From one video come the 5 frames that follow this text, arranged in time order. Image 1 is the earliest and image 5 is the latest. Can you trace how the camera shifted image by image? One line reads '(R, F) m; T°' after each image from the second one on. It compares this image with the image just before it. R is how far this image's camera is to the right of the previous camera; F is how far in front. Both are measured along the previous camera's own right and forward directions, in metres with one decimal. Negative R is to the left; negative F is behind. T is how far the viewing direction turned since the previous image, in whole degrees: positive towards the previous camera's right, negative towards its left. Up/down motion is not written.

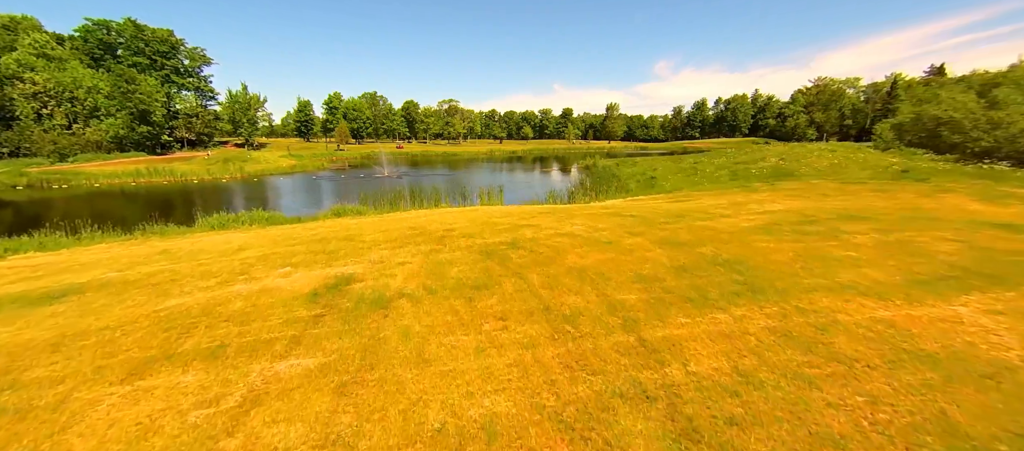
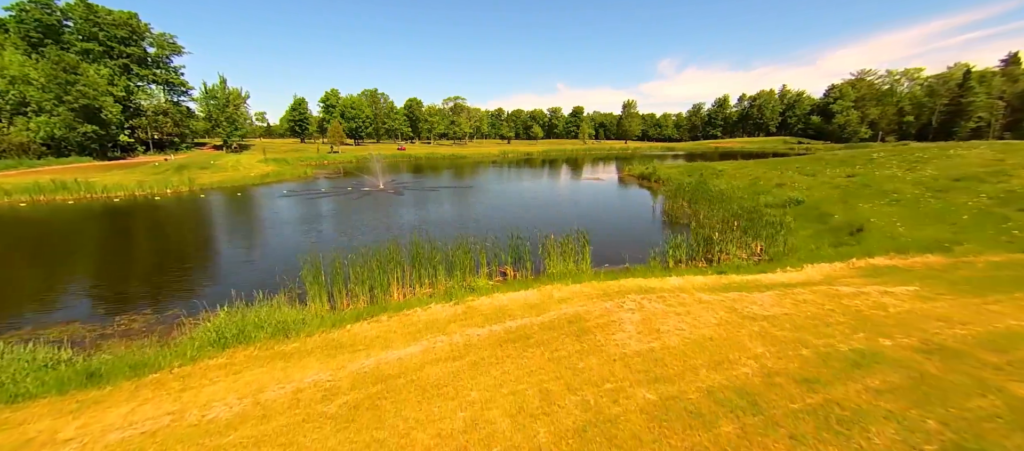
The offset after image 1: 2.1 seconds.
(-3.0, +11.3) m; -1°
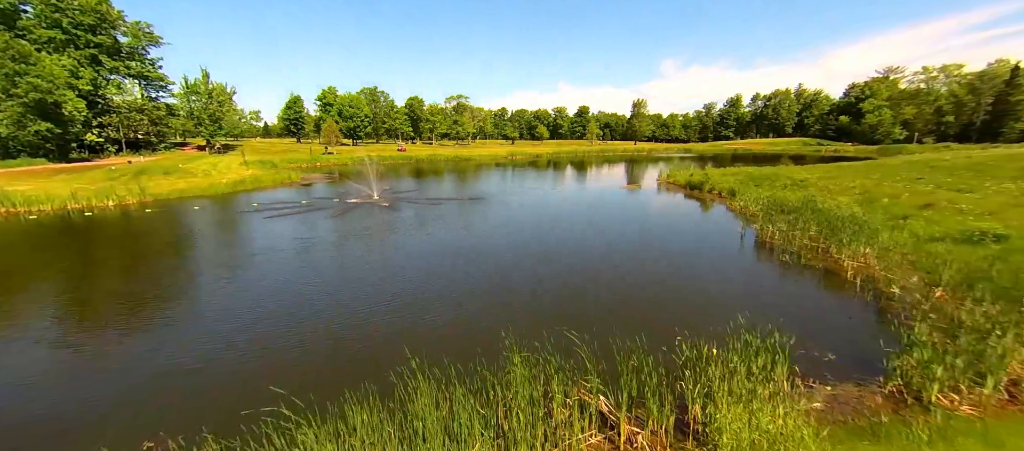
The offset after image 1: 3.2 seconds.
(-1.8, +6.6) m; 0°
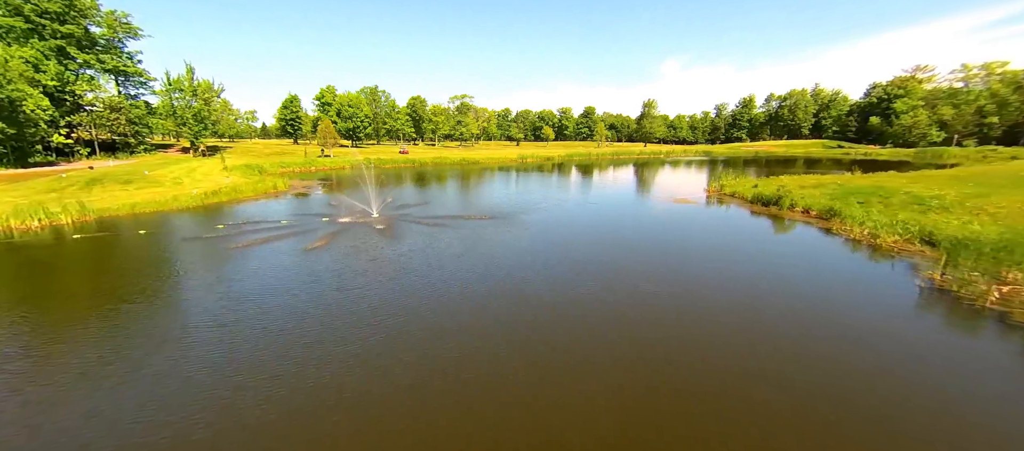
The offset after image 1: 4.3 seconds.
(-2.1, +6.0) m; 0°
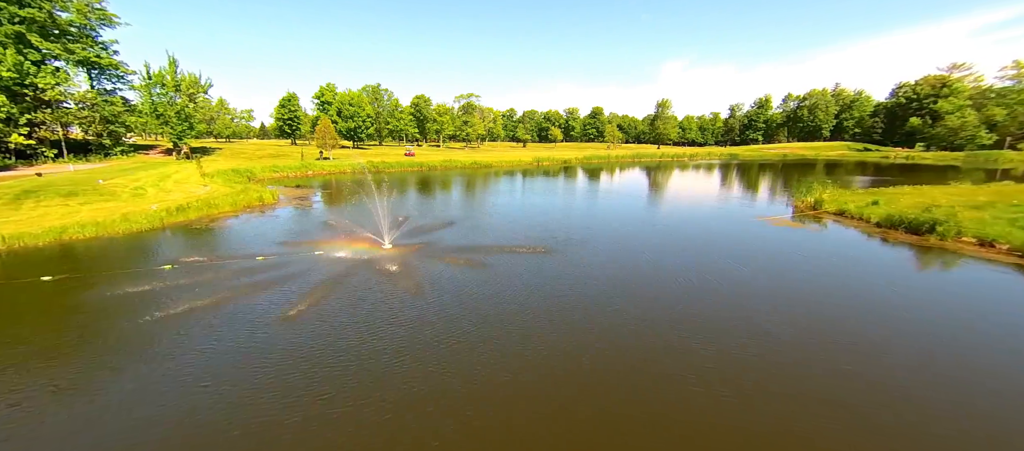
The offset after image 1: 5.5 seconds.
(-3.0, +6.5) m; 0°
